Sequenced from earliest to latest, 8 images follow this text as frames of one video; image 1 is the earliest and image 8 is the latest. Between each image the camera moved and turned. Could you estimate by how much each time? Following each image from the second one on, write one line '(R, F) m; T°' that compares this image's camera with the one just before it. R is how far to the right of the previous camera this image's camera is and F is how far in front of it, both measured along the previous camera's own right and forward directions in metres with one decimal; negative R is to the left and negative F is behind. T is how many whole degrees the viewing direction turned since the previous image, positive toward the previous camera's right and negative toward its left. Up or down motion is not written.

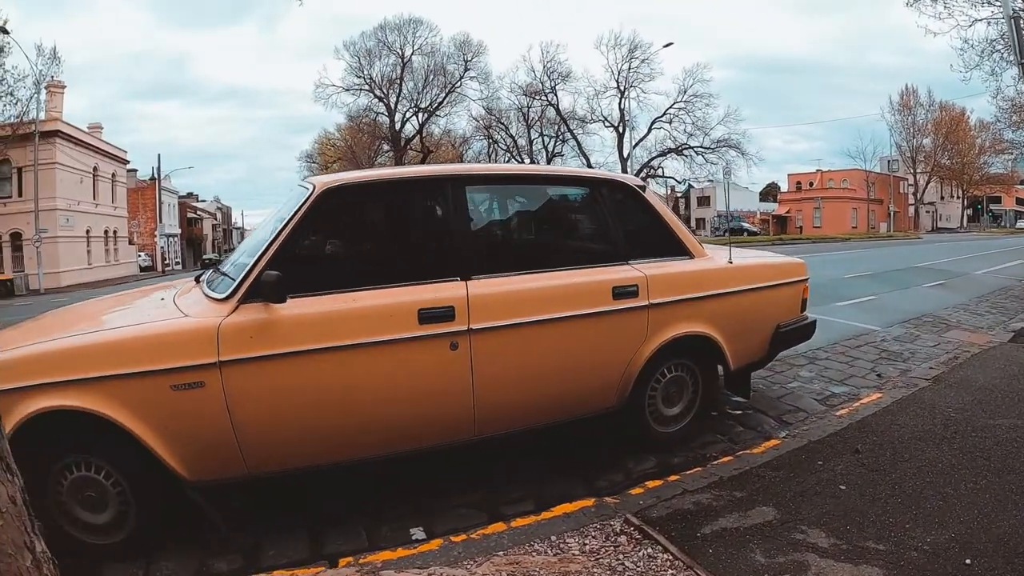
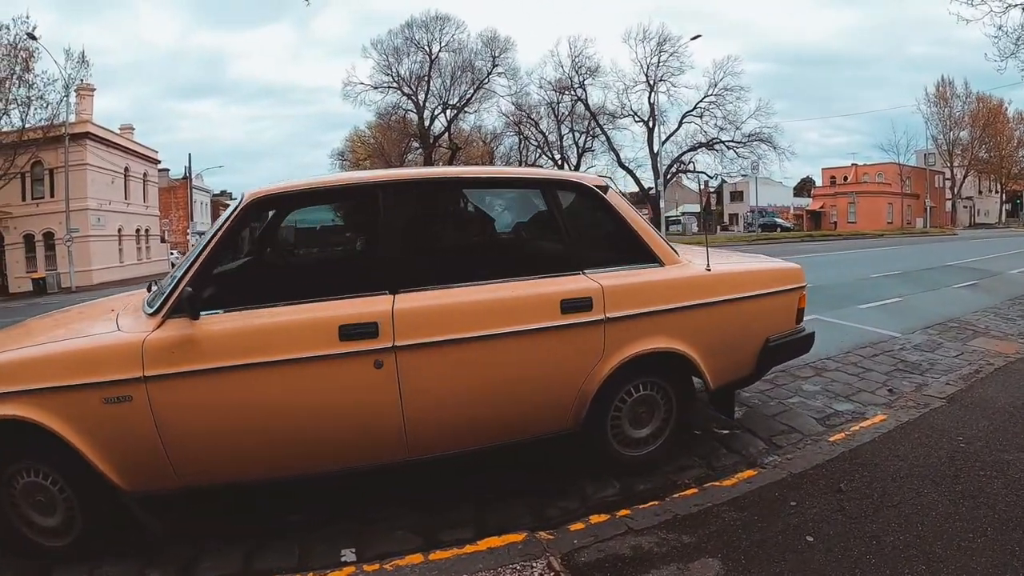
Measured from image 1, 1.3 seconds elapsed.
(+0.4, +0.3) m; -2°
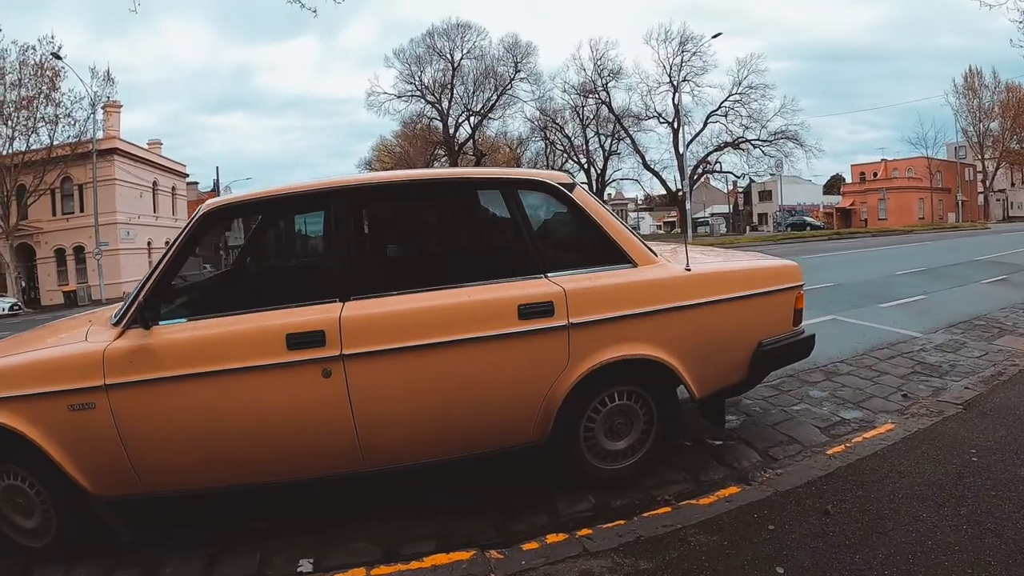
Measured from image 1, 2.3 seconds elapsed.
(+0.3, +0.2) m; -2°
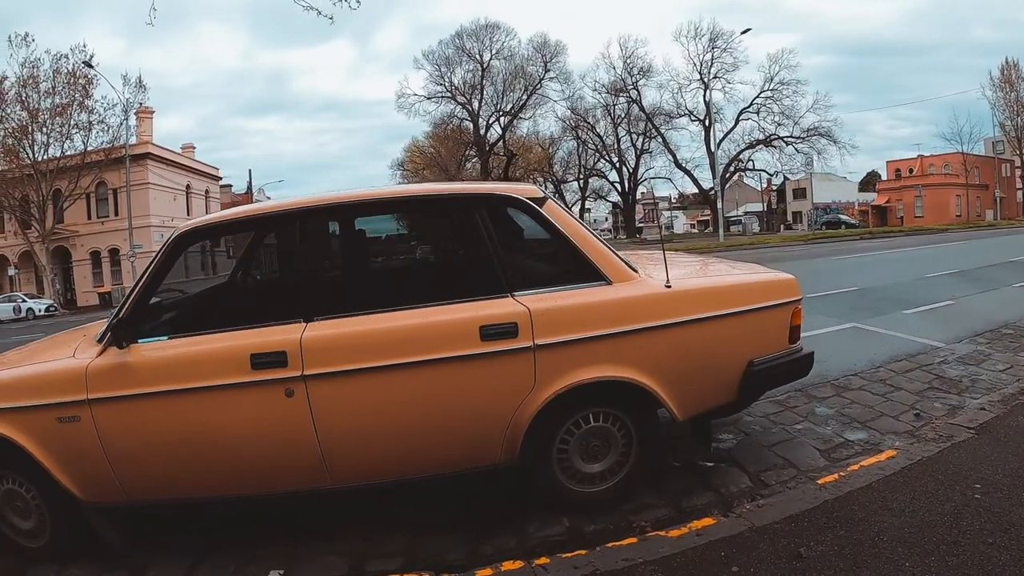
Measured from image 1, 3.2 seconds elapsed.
(+0.3, +0.2) m; -3°
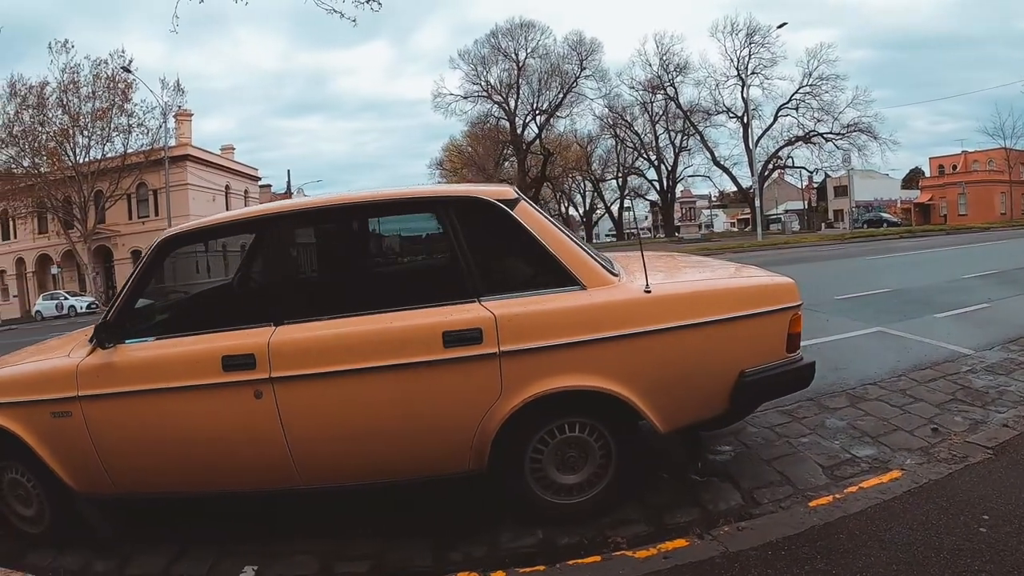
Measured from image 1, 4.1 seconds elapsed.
(+0.3, +0.2) m; -3°
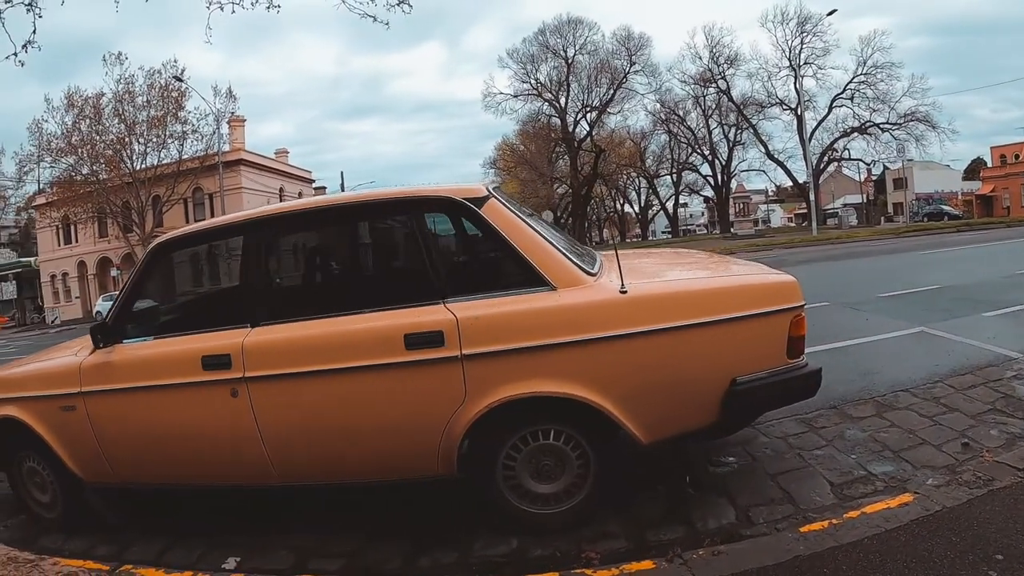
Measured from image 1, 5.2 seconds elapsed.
(+0.3, +0.2) m; -4°
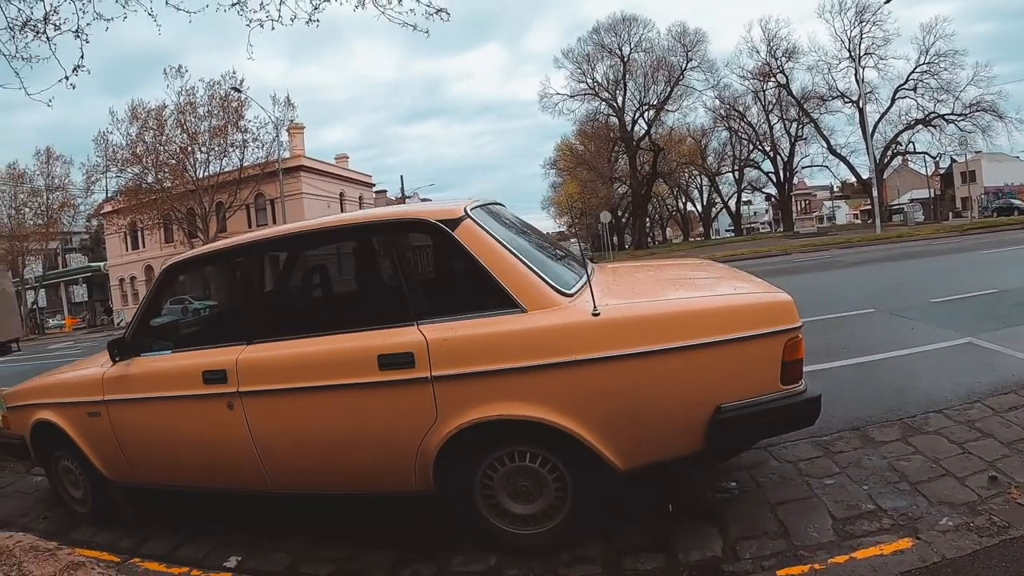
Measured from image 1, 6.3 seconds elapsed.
(+0.4, +0.1) m; -5°
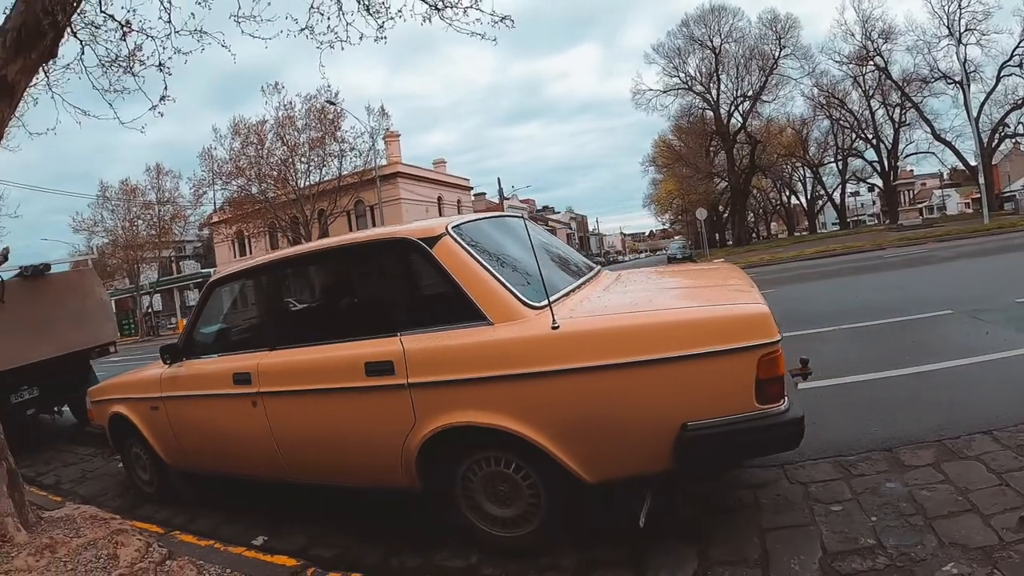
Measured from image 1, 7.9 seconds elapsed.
(+0.6, +0.1) m; -9°
